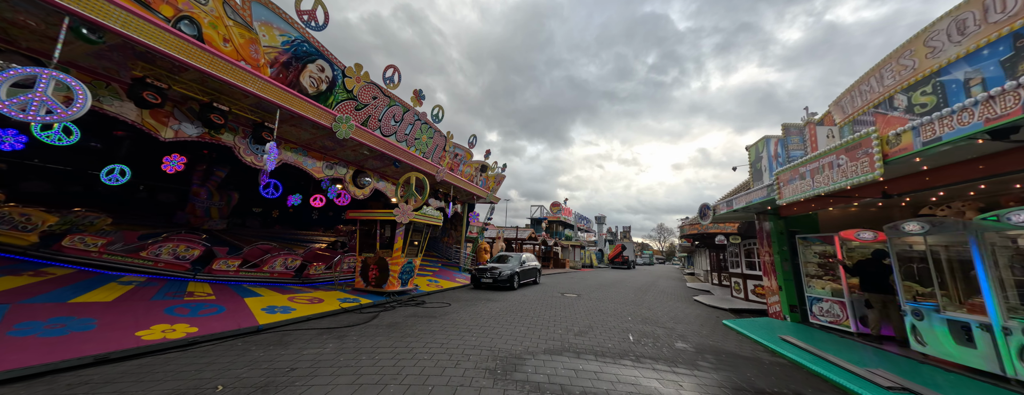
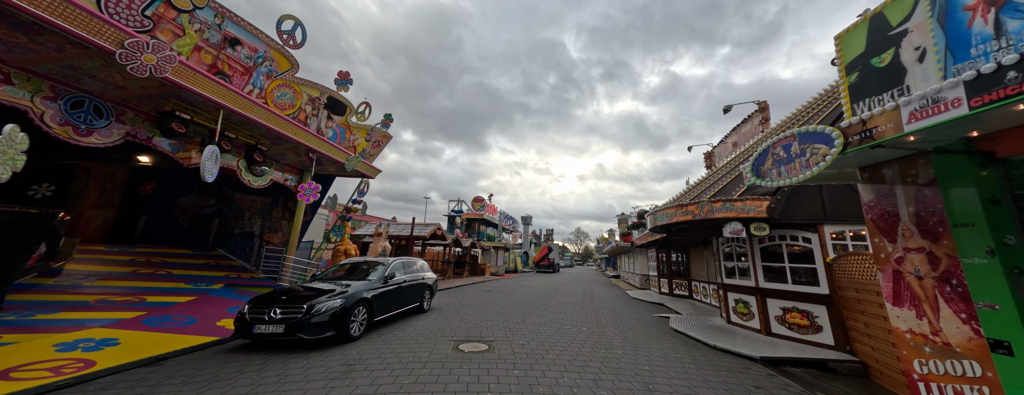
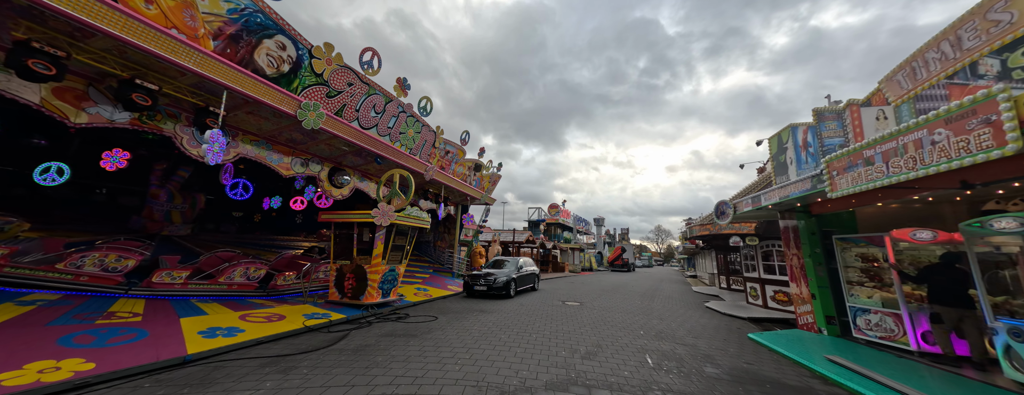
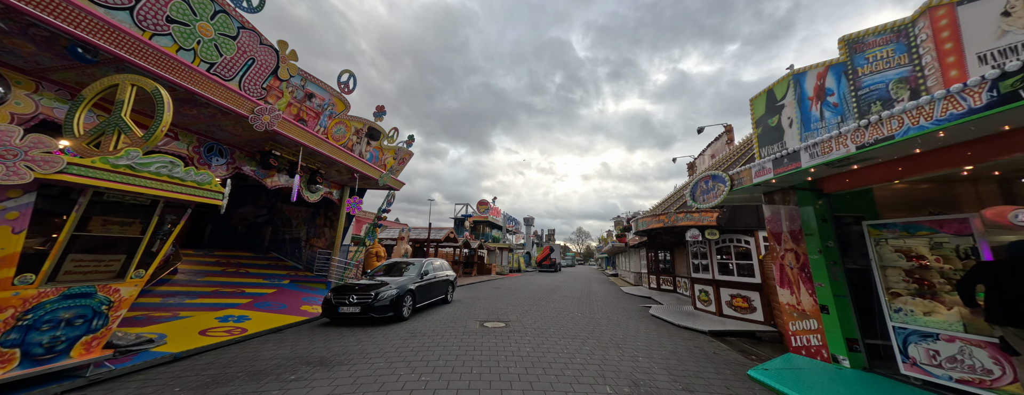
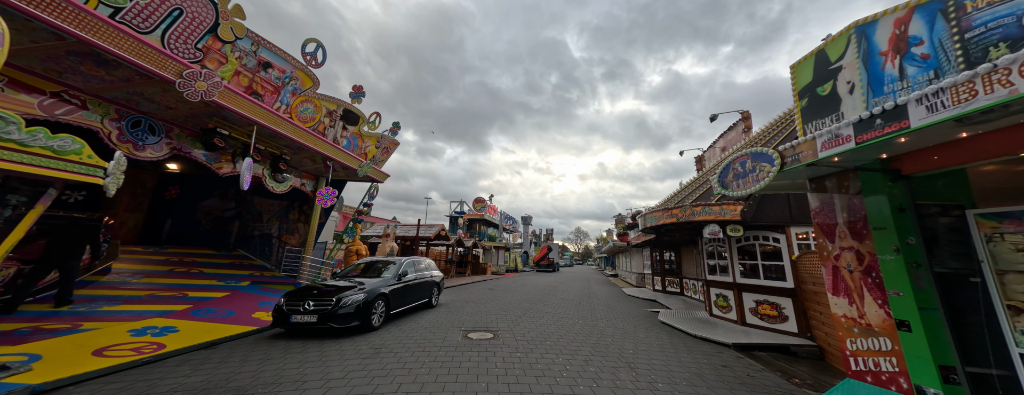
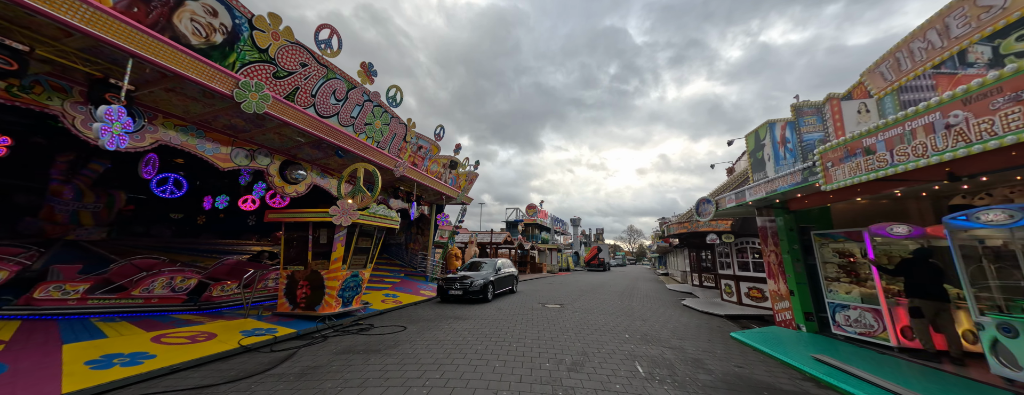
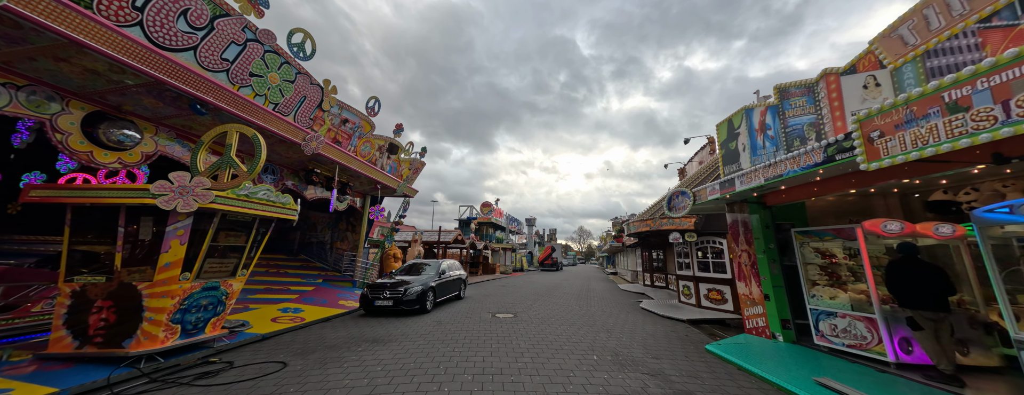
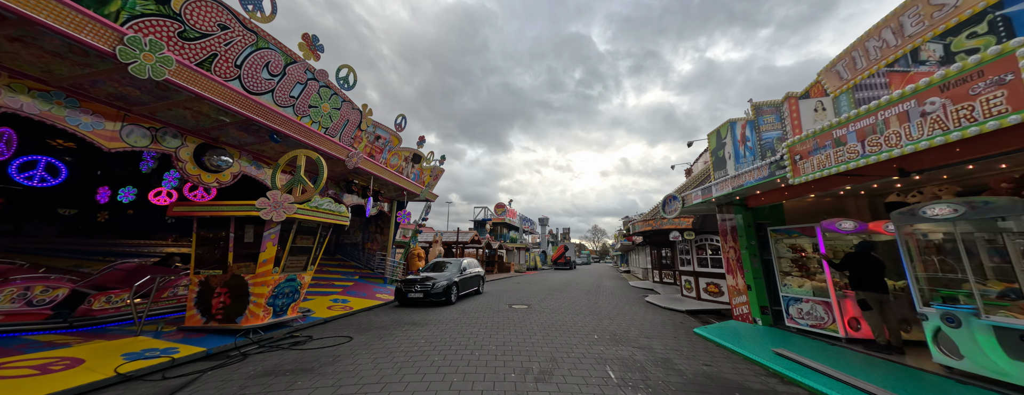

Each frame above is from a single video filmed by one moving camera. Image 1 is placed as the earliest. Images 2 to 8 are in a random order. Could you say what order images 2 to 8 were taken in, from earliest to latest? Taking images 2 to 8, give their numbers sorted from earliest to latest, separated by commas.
3, 6, 8, 7, 4, 5, 2
